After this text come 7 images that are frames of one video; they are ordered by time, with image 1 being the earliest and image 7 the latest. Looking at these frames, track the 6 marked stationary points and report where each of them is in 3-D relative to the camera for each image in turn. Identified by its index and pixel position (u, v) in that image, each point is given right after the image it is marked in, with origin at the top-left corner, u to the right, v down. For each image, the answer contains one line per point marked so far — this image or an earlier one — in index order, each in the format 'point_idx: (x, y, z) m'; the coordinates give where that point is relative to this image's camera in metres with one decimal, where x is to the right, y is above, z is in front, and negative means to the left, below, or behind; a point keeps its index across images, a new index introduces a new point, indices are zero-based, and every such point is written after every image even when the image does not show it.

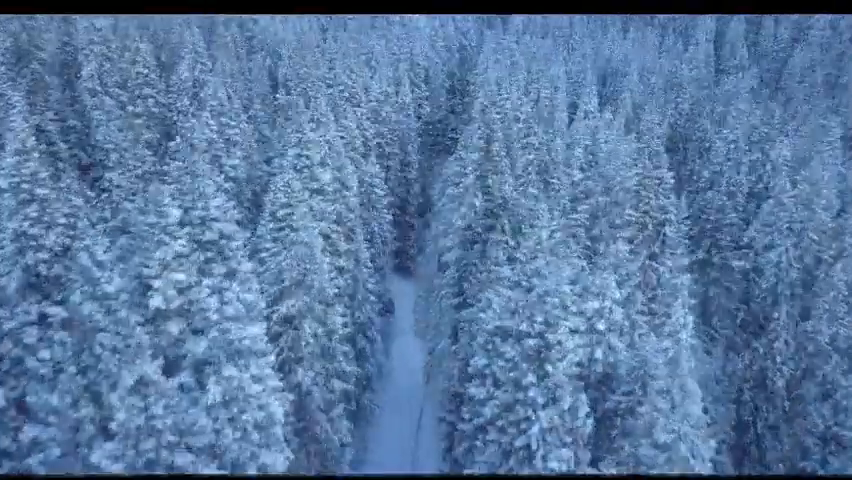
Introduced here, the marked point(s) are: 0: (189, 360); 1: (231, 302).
0: (-6.5, -3.3, +18.1) m
1: (-5.5, -1.8, +18.5) m
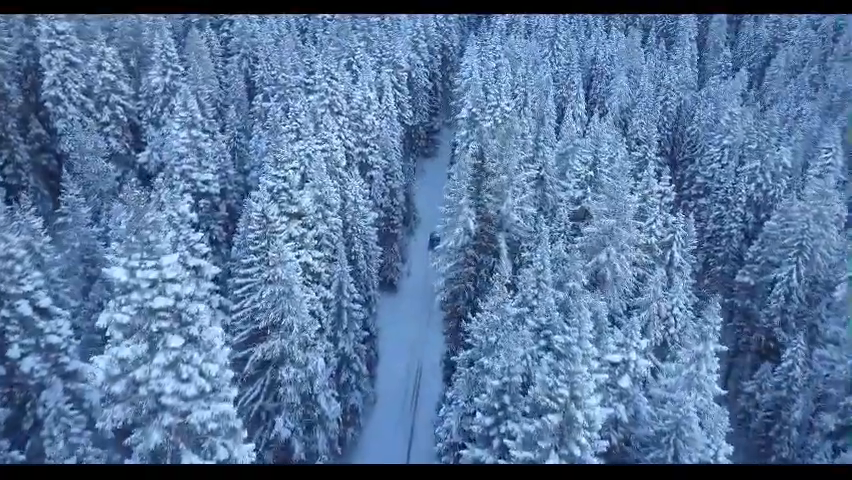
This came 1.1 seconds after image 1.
0: (-6.5, -4.7, +15.0) m
1: (-5.5, -3.2, +15.3) m
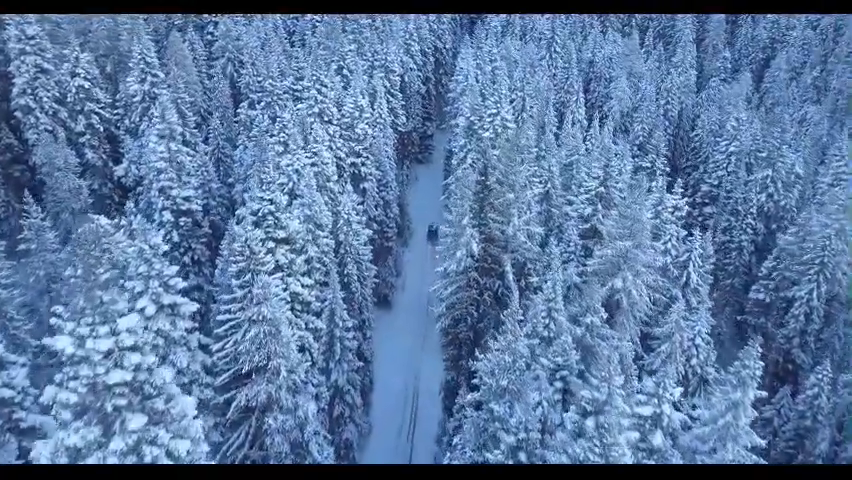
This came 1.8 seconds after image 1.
0: (-6.2, -5.8, +12.4) m
1: (-5.2, -4.3, +12.8) m
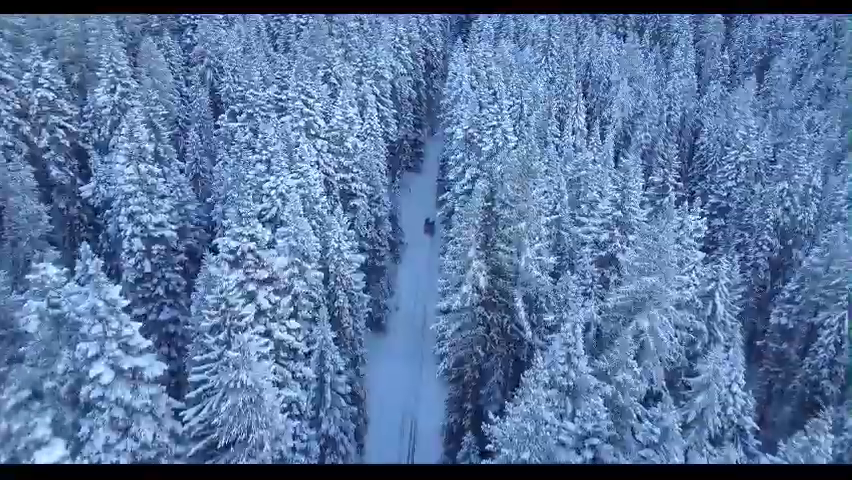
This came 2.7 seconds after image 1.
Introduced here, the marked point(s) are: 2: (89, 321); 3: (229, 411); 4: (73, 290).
0: (-5.8, -7.2, +9.1) m
1: (-4.8, -5.7, +9.5) m
2: (-9.1, -2.2, +17.8) m
3: (-5.5, -4.6, +18.3) m
4: (-9.7, -1.4, +18.1) m
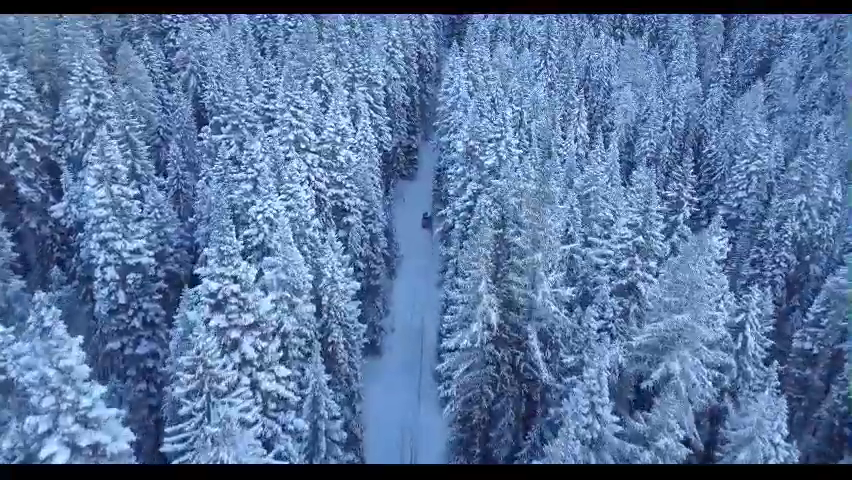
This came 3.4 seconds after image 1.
0: (-5.3, -8.5, +6.4) m
1: (-4.4, -6.9, +6.8) m
2: (-8.8, -3.4, +15.0) m
3: (-5.2, -5.9, +15.6) m
4: (-9.4, -2.6, +15.3) m
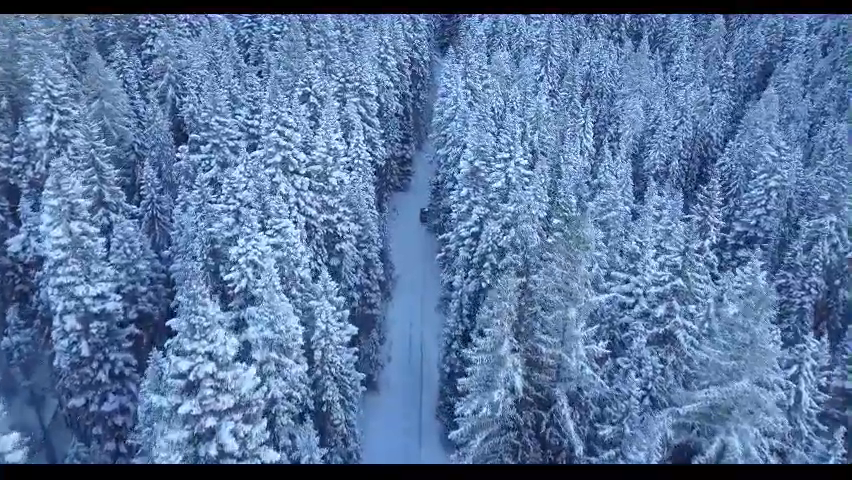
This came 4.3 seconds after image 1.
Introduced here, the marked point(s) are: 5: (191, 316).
0: (-4.6, -10.1, +2.8) m
1: (-3.7, -8.6, +3.3) m
2: (-8.3, -5.1, +11.3) m
3: (-4.6, -7.5, +12.0) m
4: (-8.9, -4.3, +11.6) m
5: (-5.8, -1.9, +16.4) m
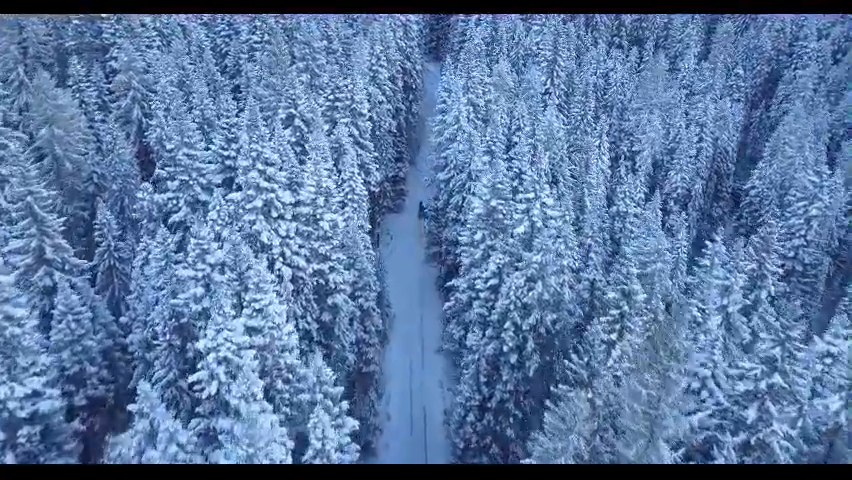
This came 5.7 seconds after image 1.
0: (-3.3, -12.5, -2.6) m
1: (-2.4, -11.0, -2.1) m
2: (-7.2, -7.6, +5.8) m
3: (-3.6, -10.0, +6.6) m
4: (-7.9, -6.8, +6.1) m
5: (-5.0, -4.3, +11.0) m
